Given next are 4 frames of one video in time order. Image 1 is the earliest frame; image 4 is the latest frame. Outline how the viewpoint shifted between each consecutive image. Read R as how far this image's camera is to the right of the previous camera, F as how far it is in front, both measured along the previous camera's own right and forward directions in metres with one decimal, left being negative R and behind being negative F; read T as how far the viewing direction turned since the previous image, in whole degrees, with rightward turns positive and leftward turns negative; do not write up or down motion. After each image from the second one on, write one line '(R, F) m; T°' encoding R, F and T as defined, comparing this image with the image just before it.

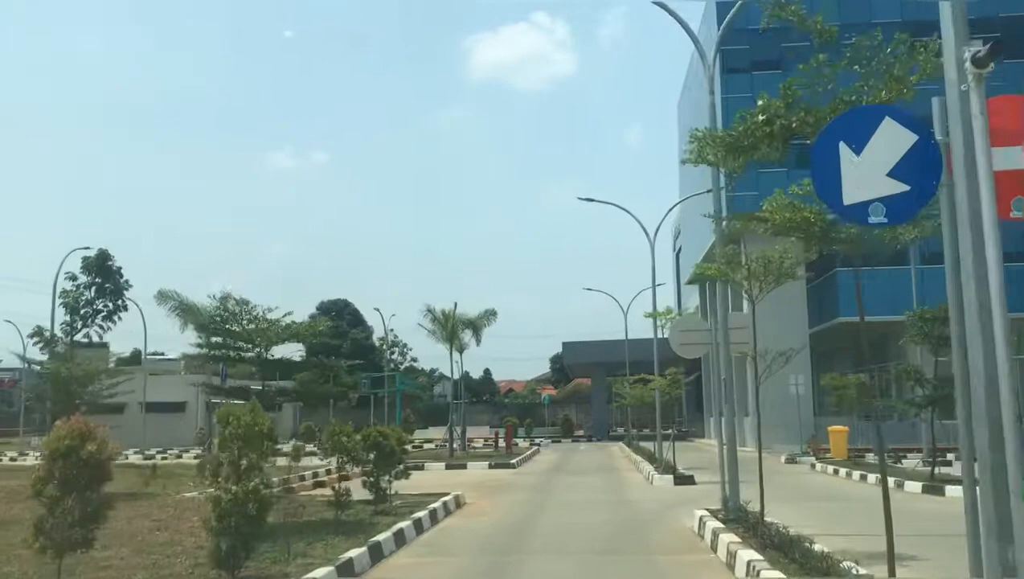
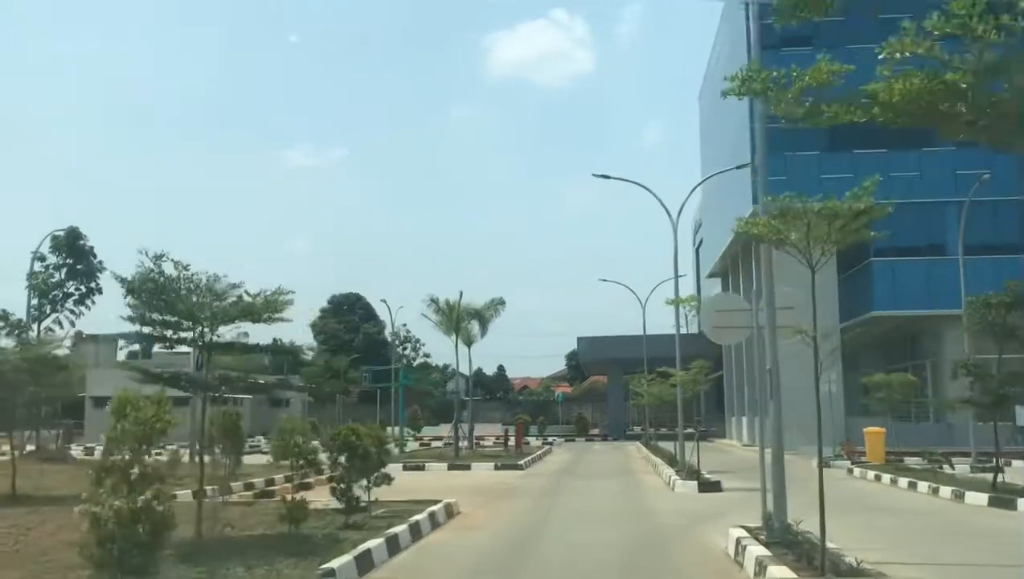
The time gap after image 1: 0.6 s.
(+0.2, +2.4) m; -1°
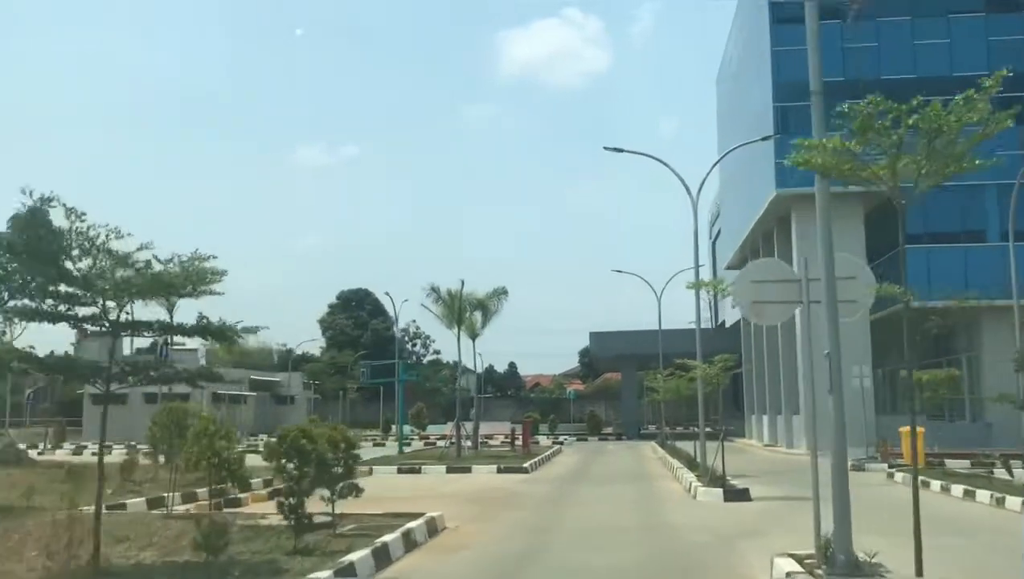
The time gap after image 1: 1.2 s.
(+0.3, +2.4) m; -1°
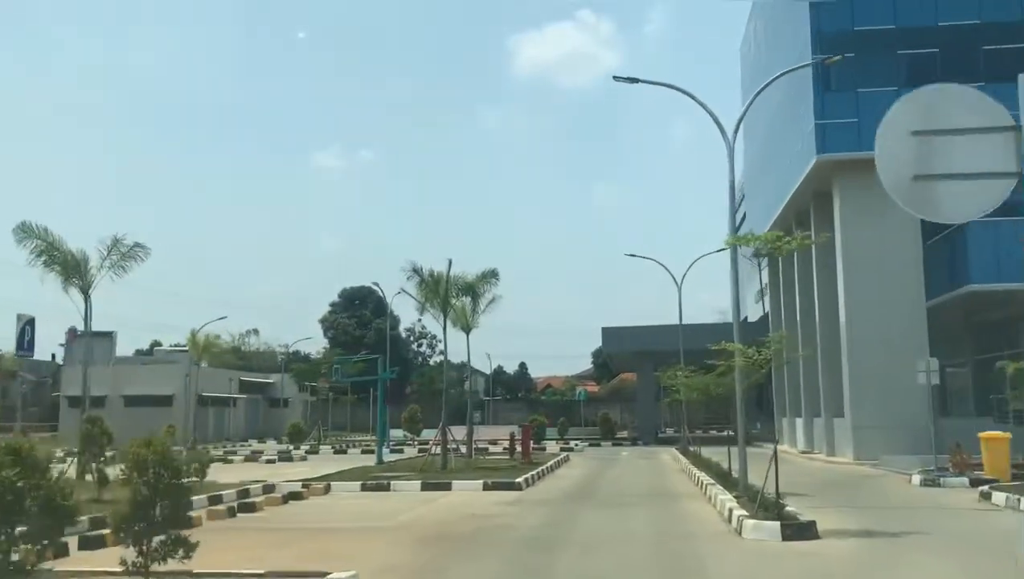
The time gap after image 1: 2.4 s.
(+0.6, +4.9) m; -1°
